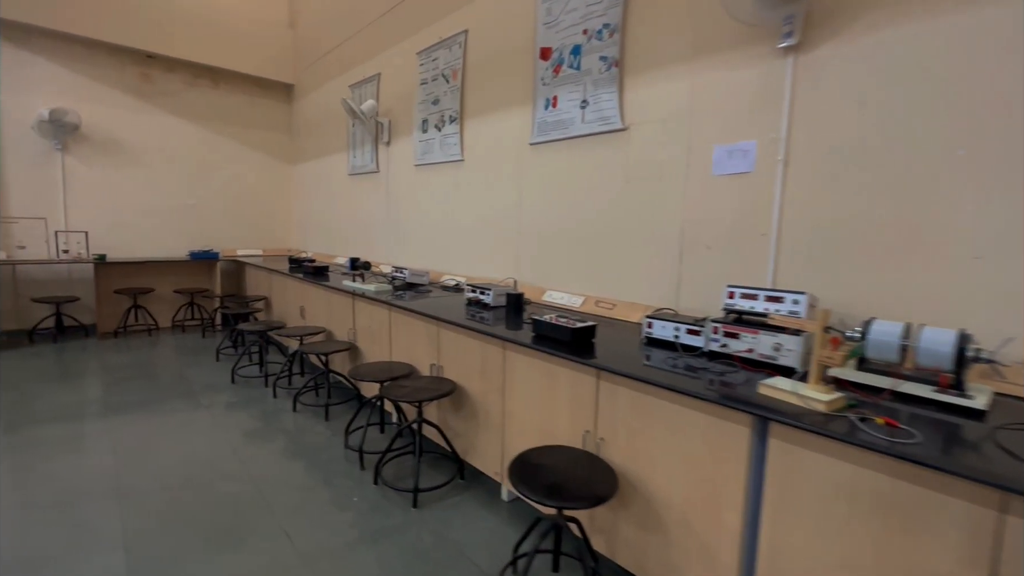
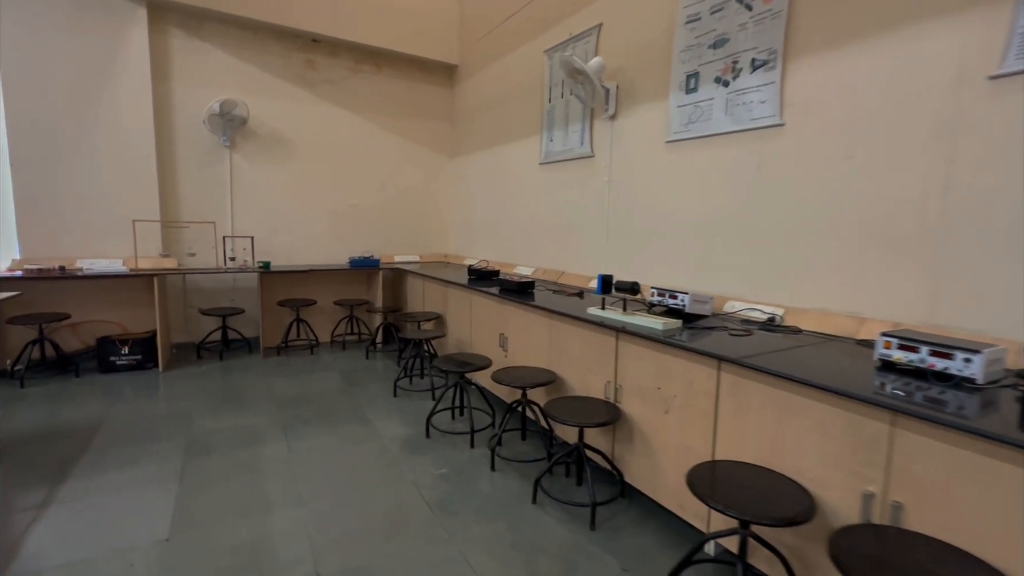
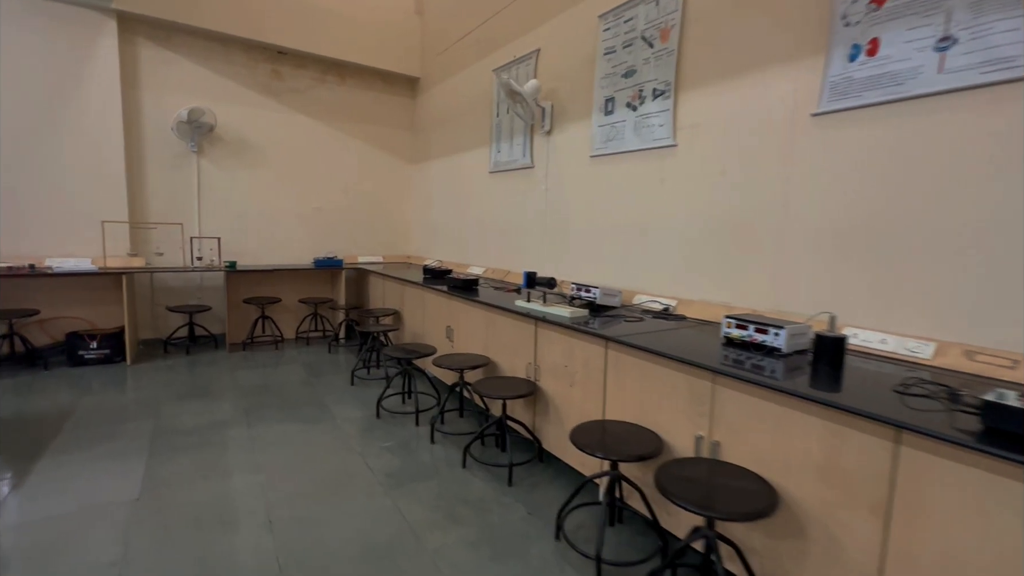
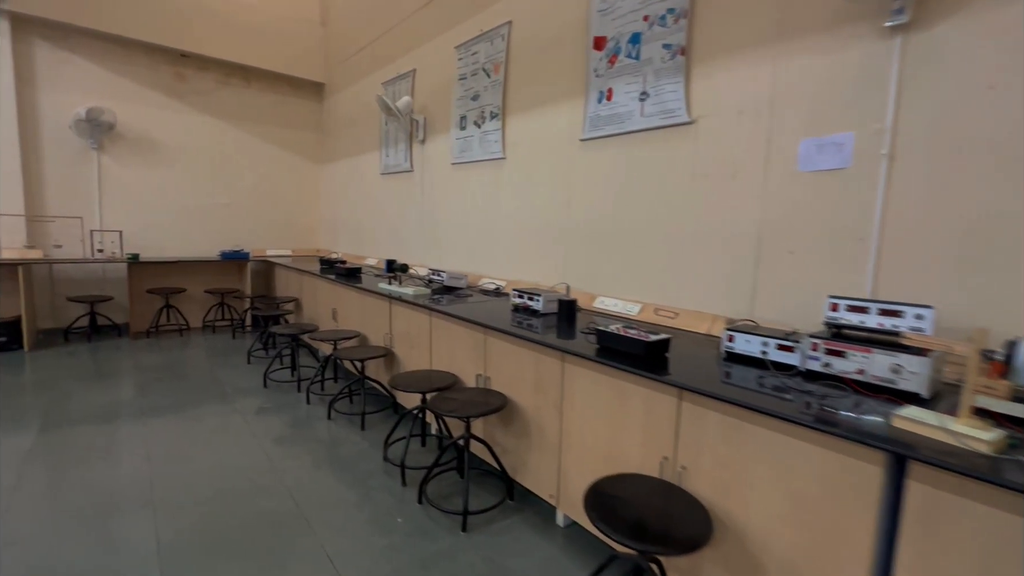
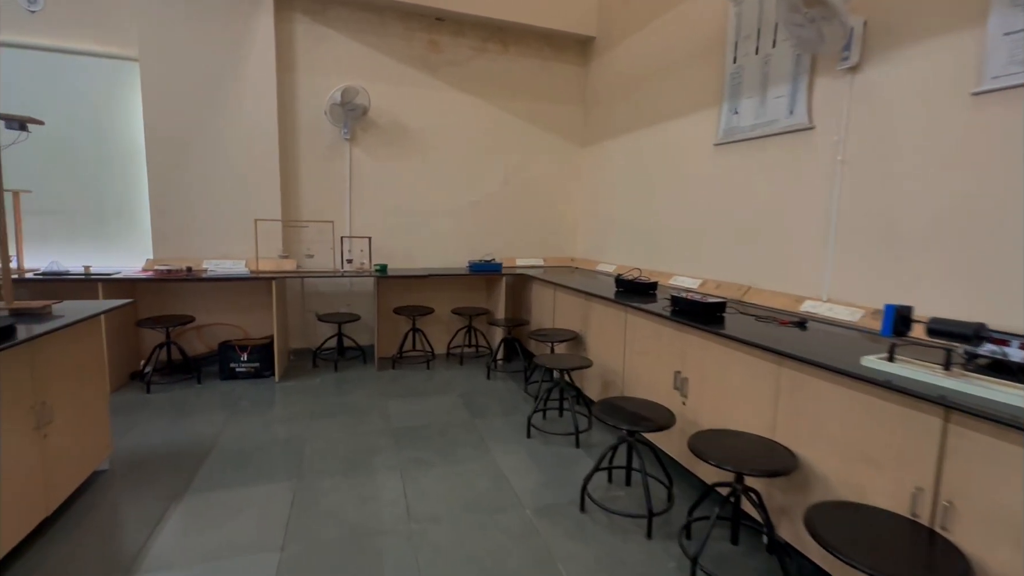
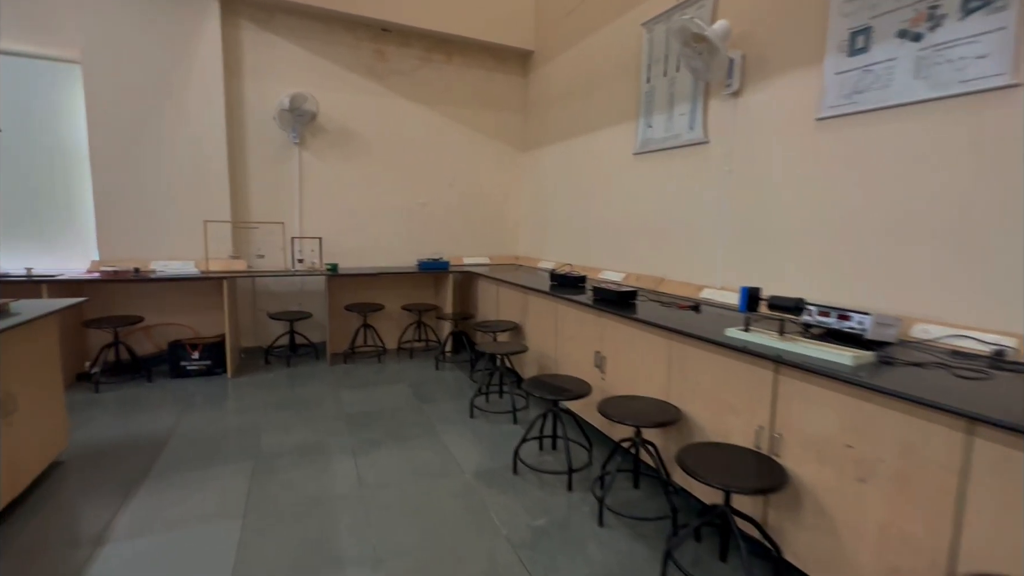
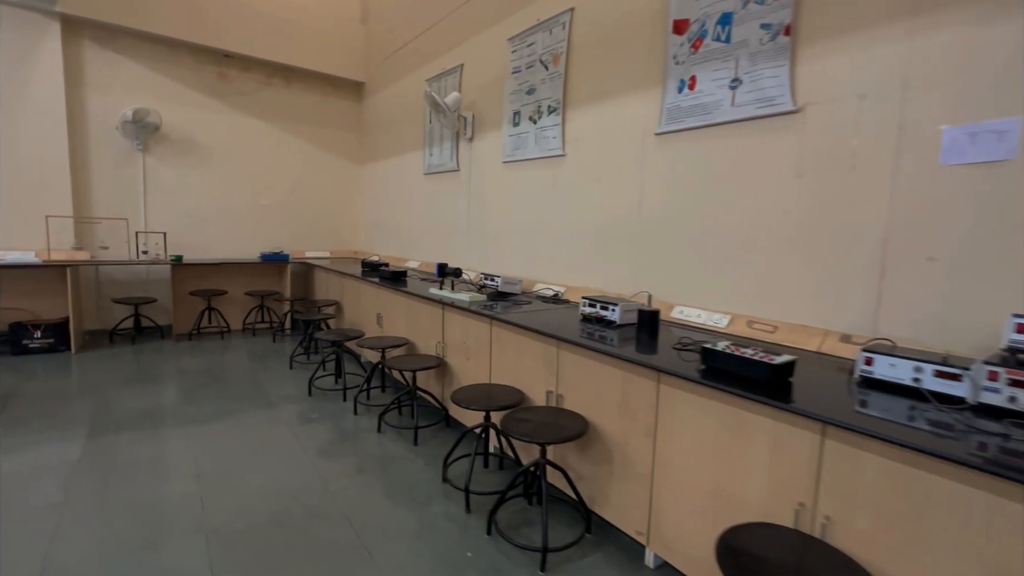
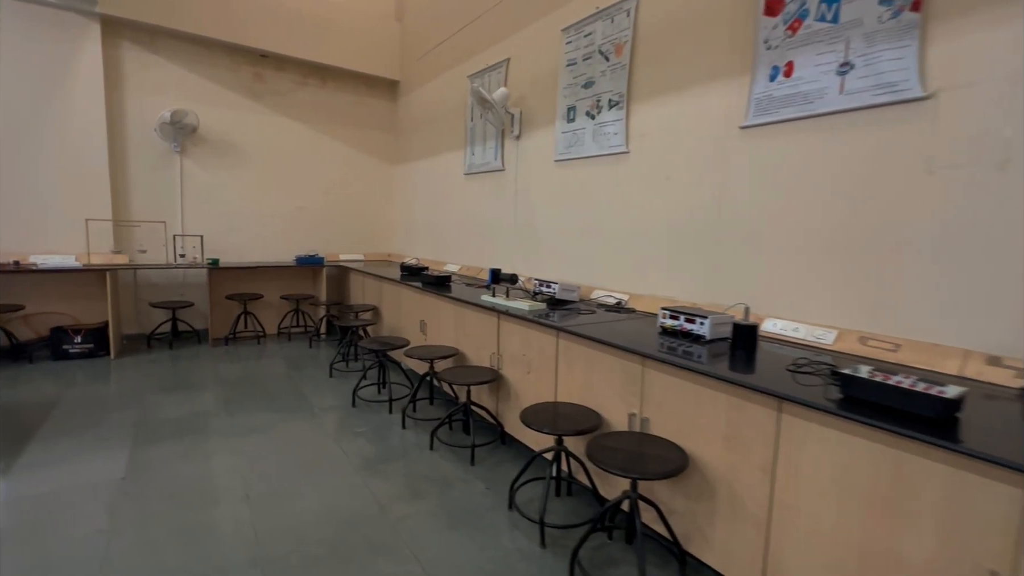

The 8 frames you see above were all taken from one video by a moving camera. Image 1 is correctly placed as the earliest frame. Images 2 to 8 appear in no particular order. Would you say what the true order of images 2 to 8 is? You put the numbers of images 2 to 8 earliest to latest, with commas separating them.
4, 7, 8, 3, 2, 6, 5
